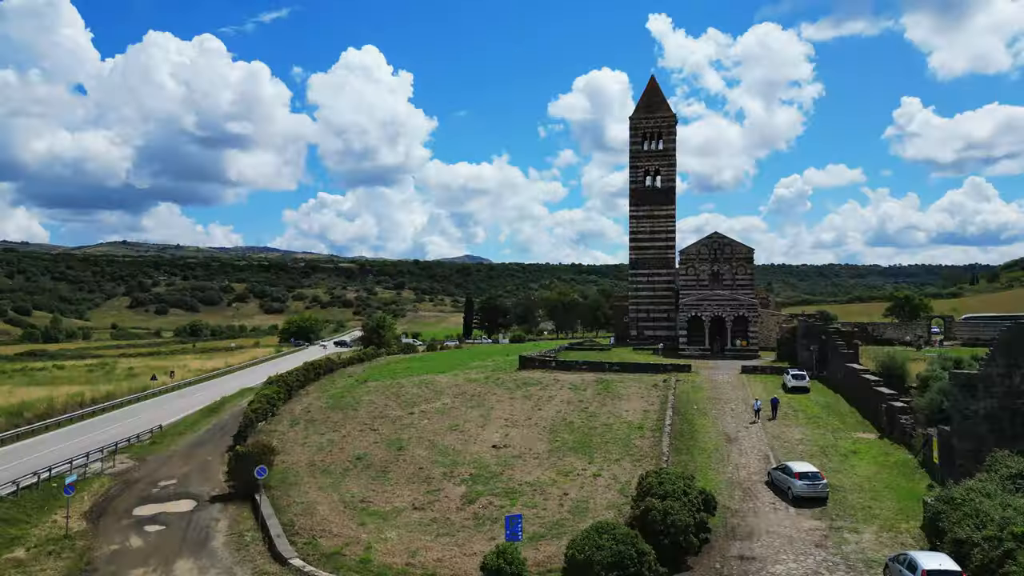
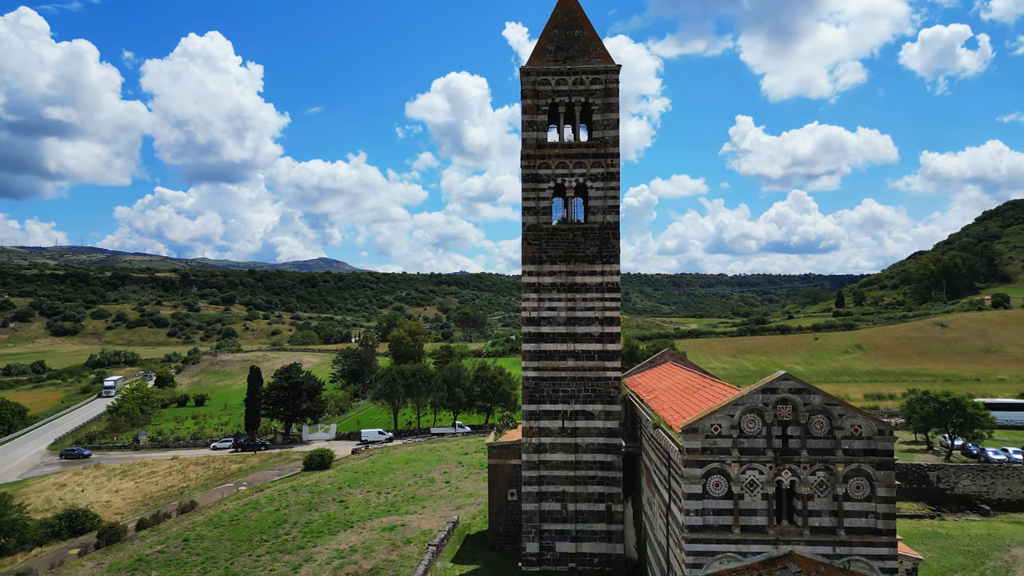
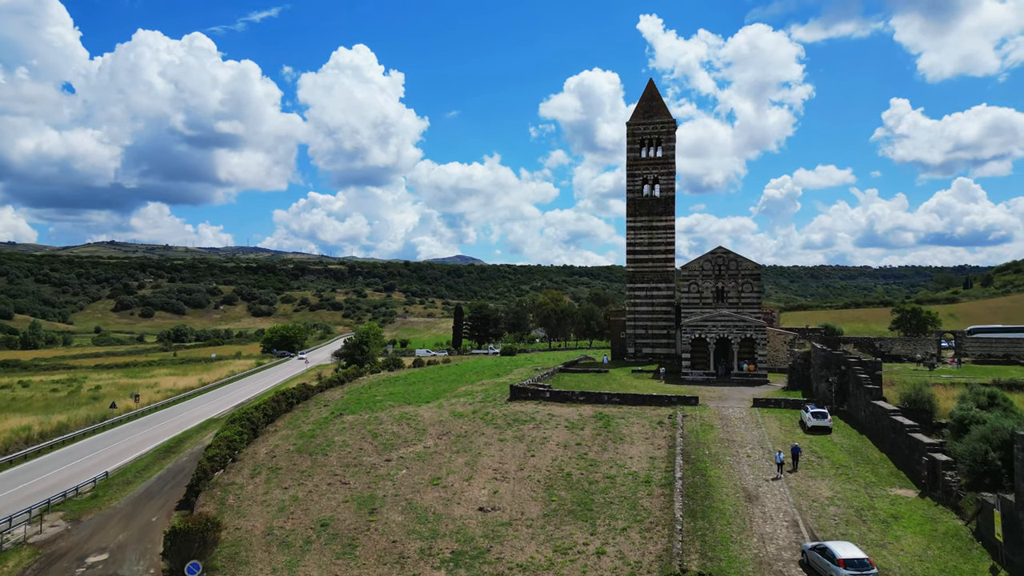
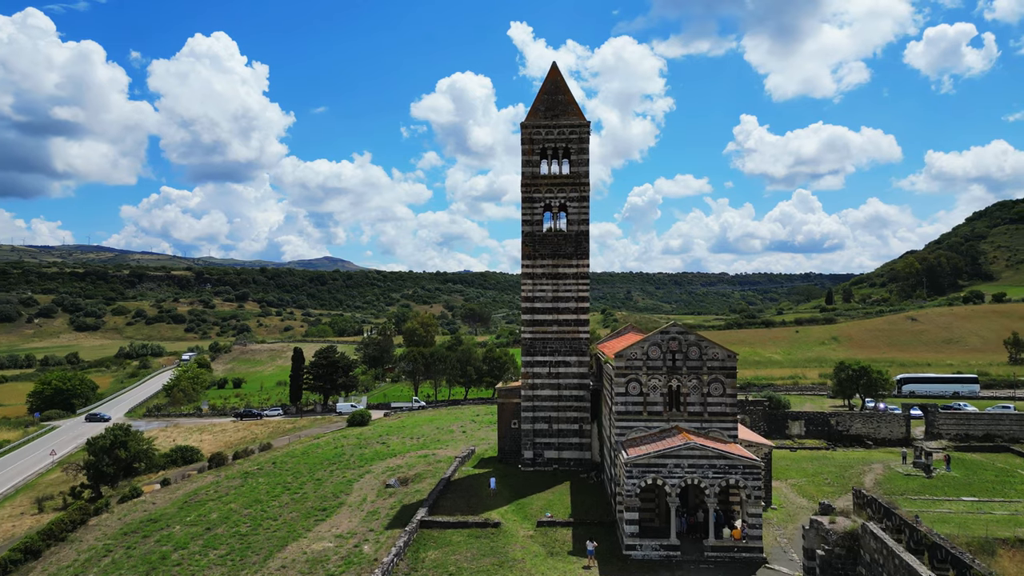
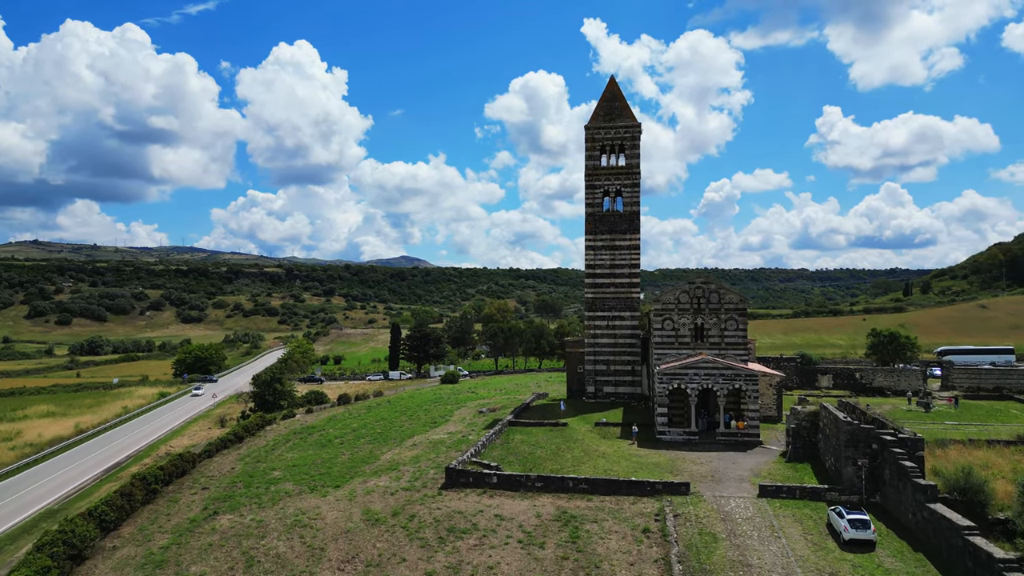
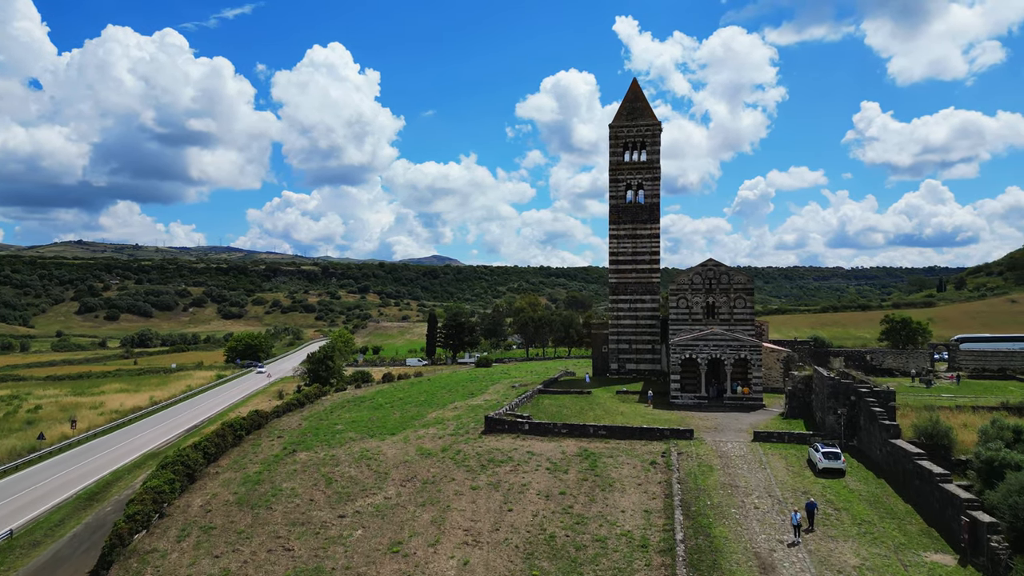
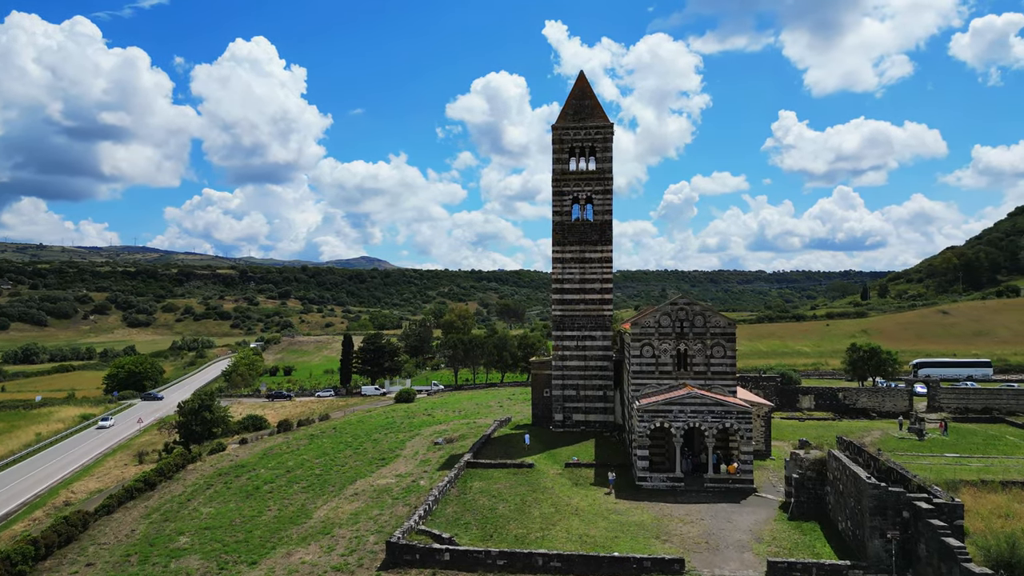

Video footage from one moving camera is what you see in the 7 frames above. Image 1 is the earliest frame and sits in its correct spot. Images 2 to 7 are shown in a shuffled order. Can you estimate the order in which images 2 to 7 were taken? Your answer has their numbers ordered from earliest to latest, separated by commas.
3, 6, 5, 7, 4, 2
